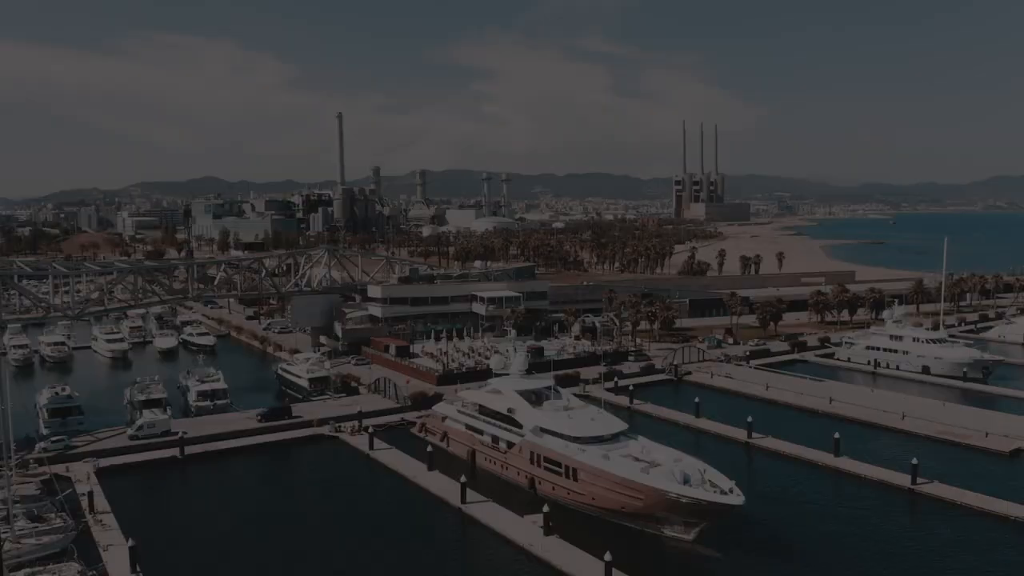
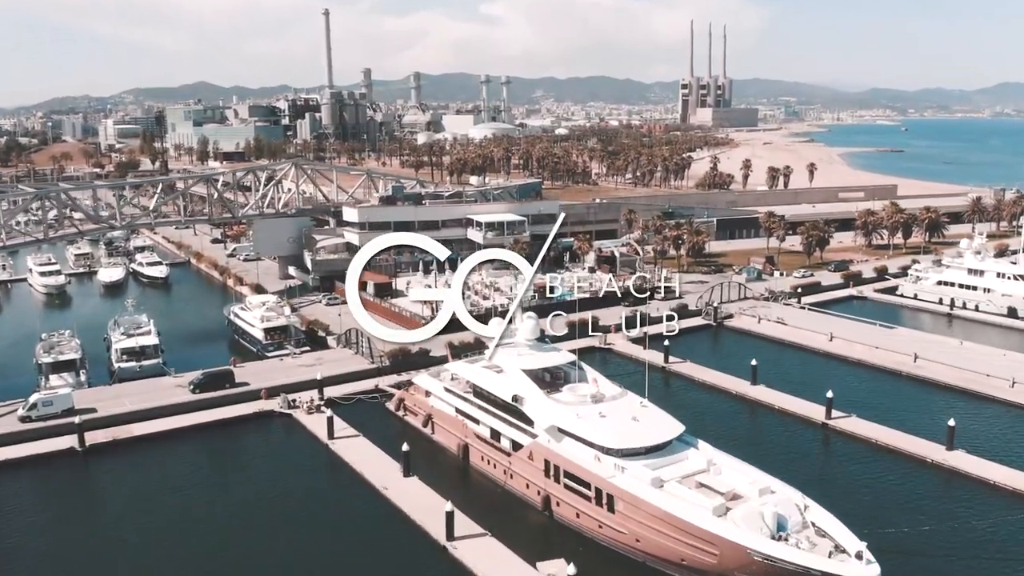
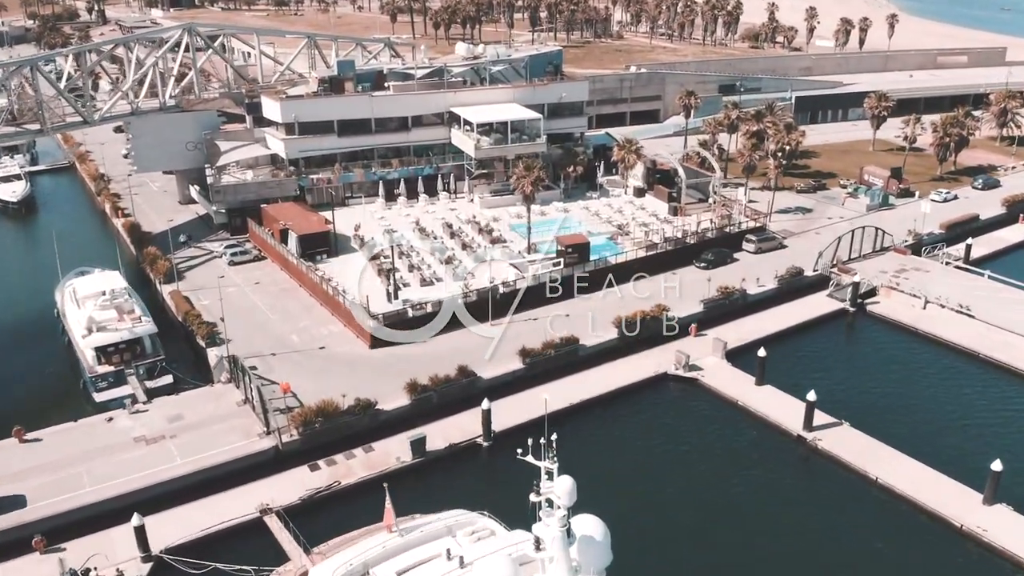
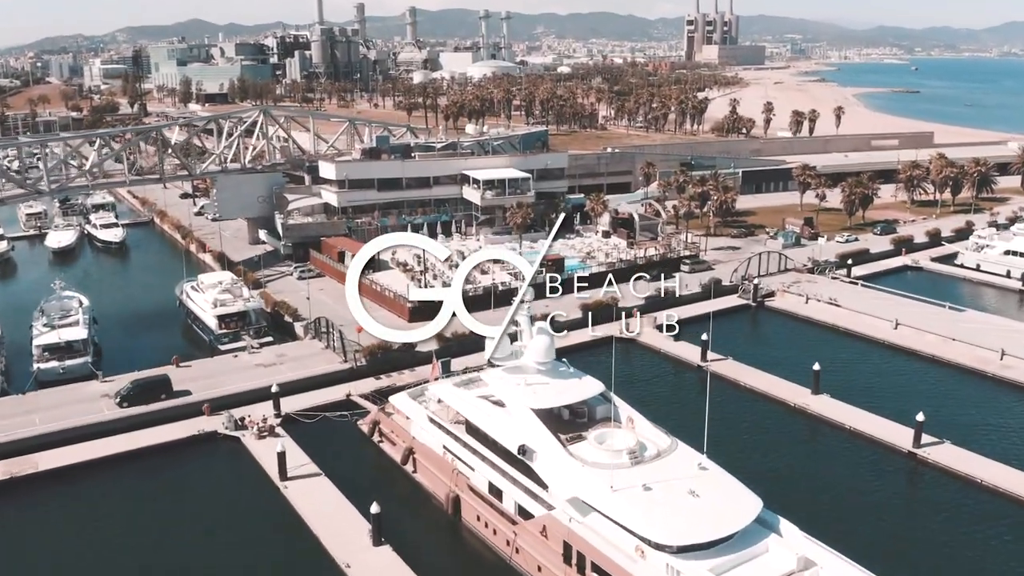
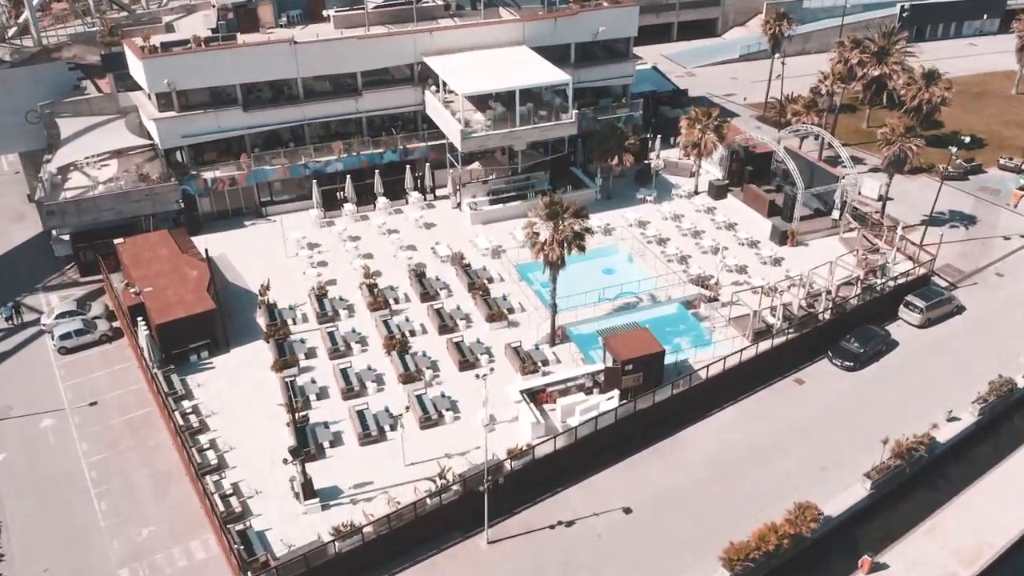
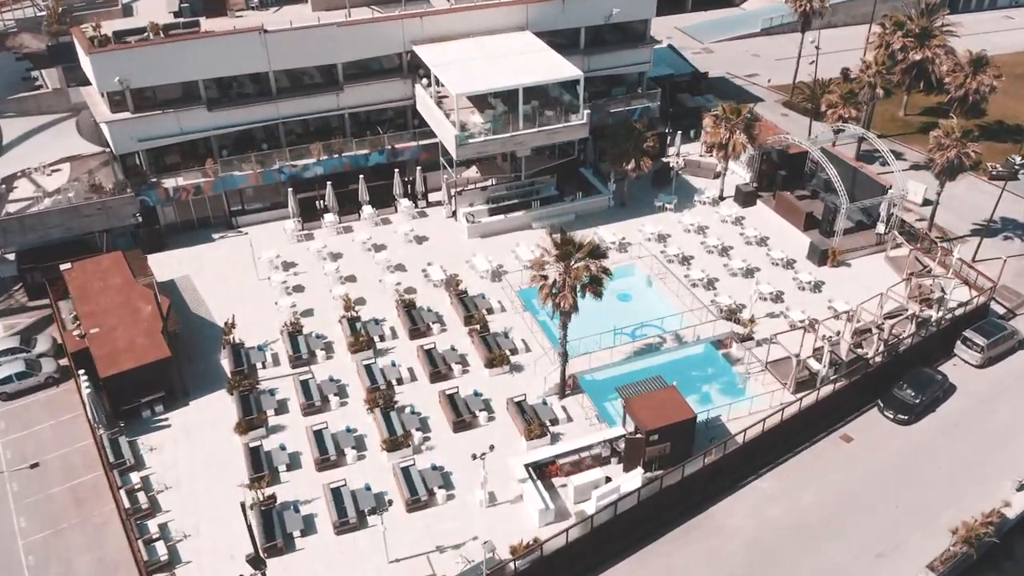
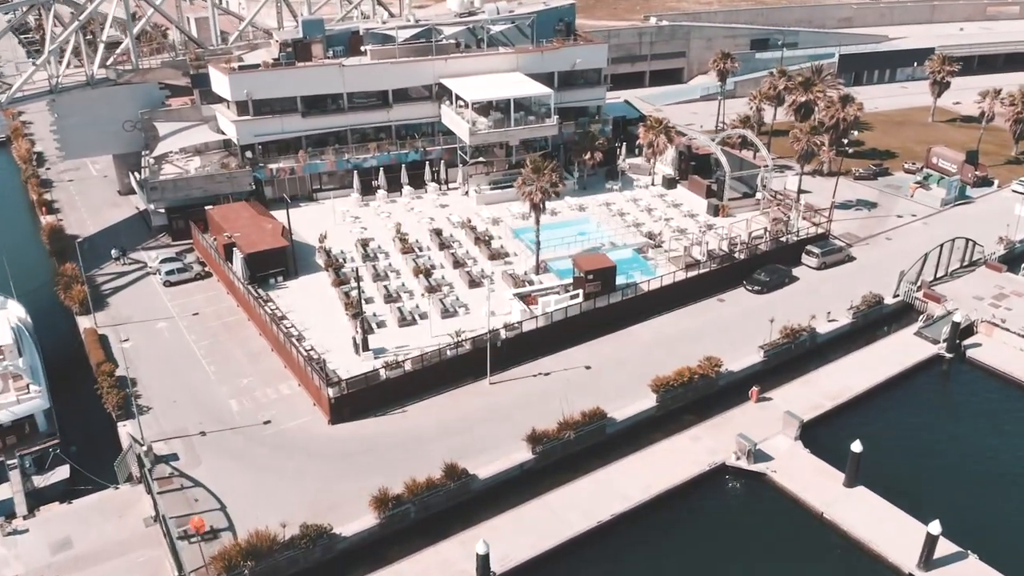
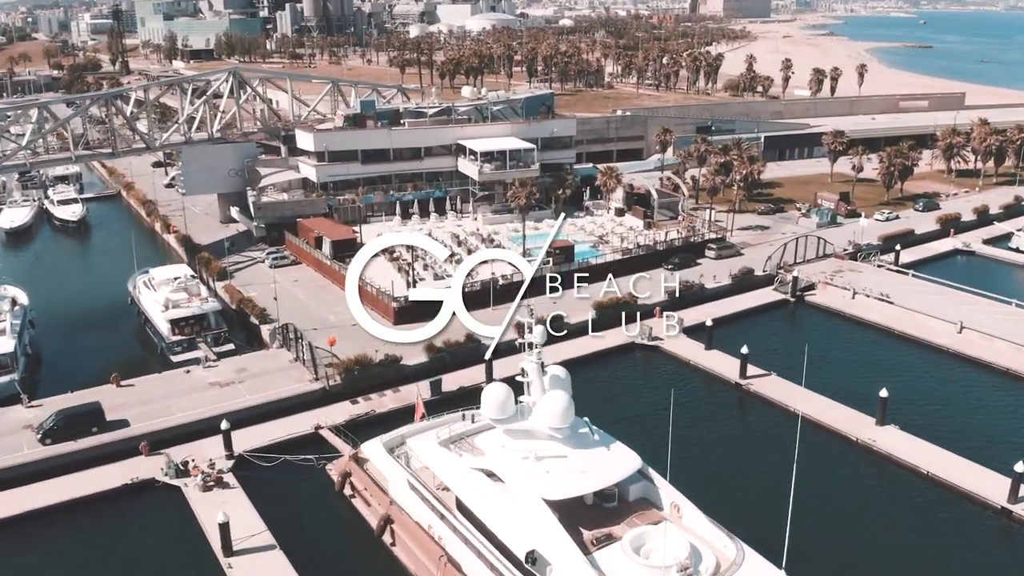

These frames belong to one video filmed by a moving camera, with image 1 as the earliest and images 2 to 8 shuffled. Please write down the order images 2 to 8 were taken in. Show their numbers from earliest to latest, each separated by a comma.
2, 4, 8, 3, 7, 5, 6
